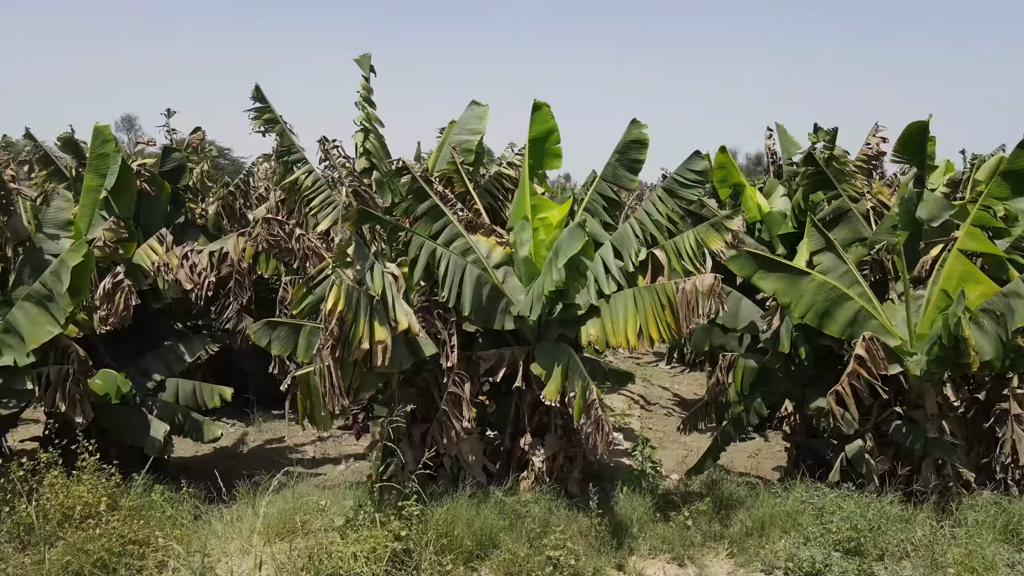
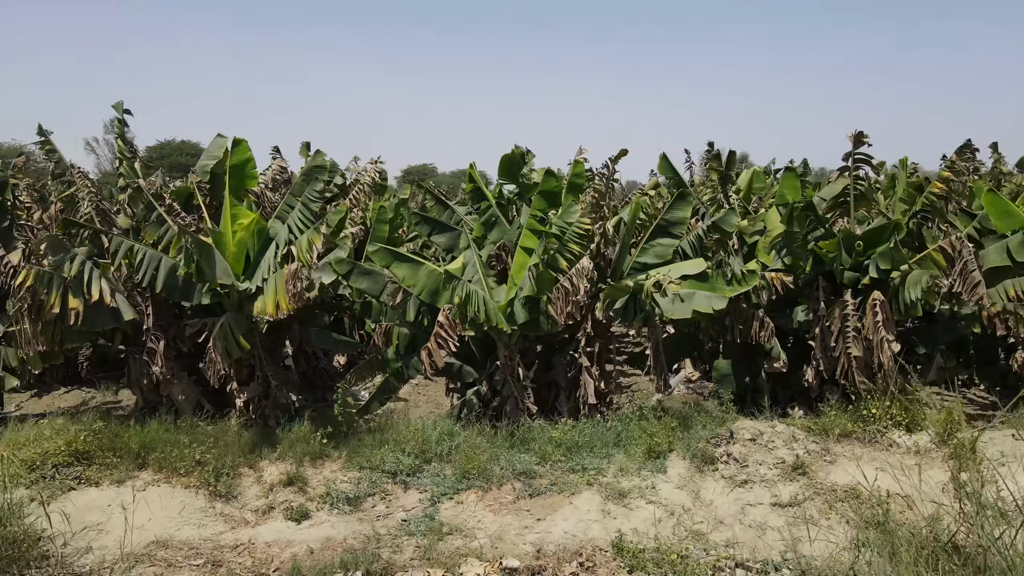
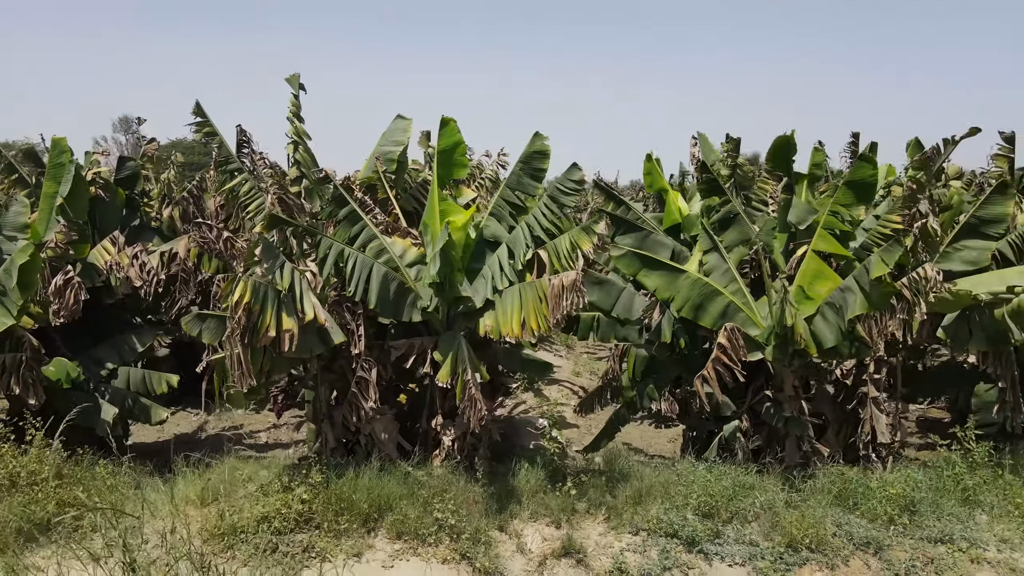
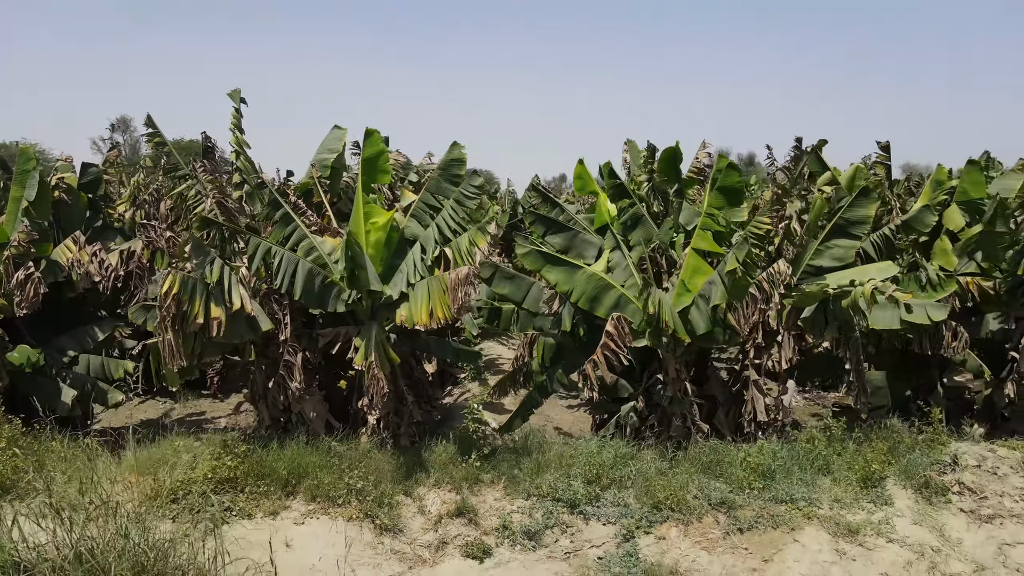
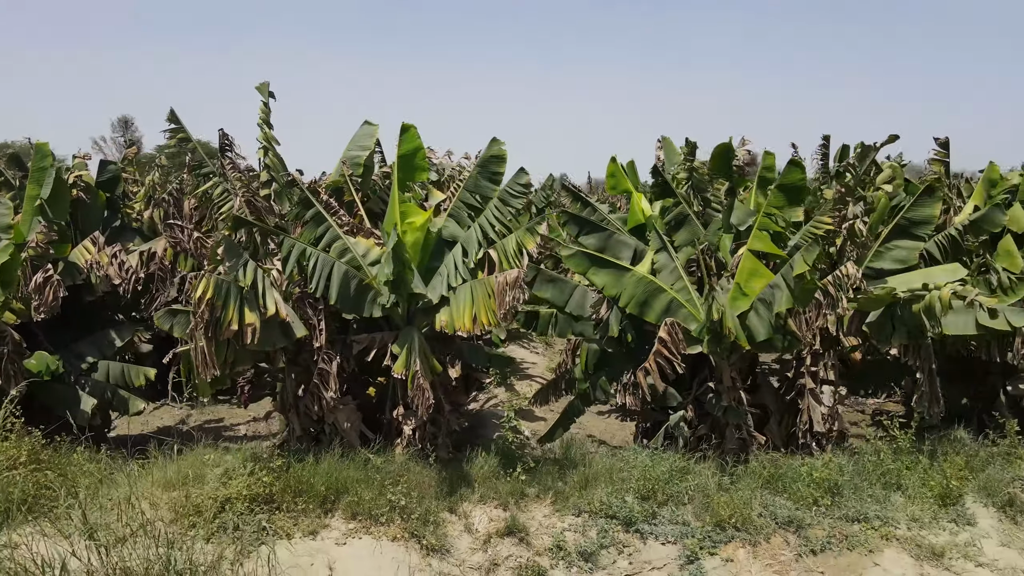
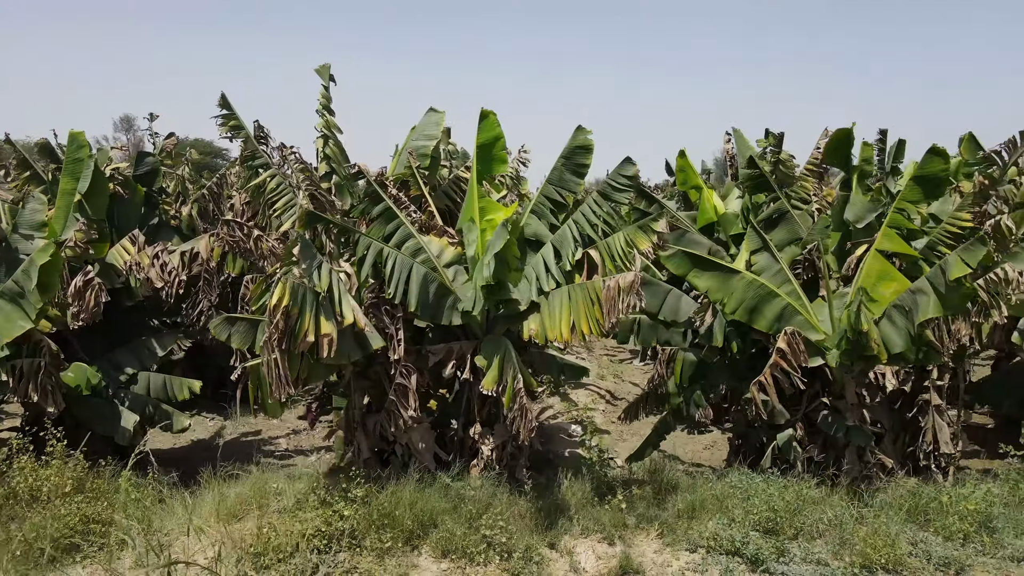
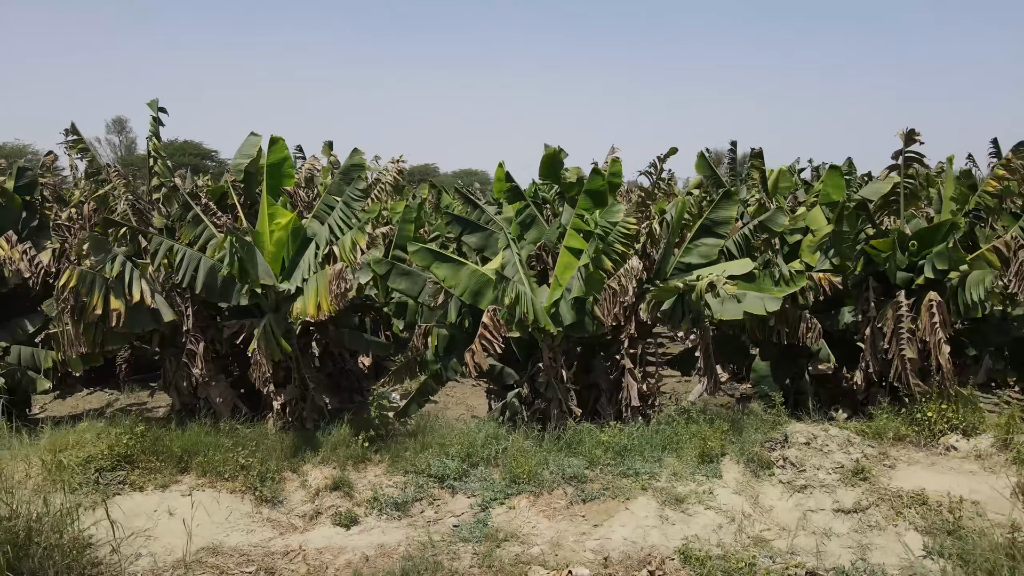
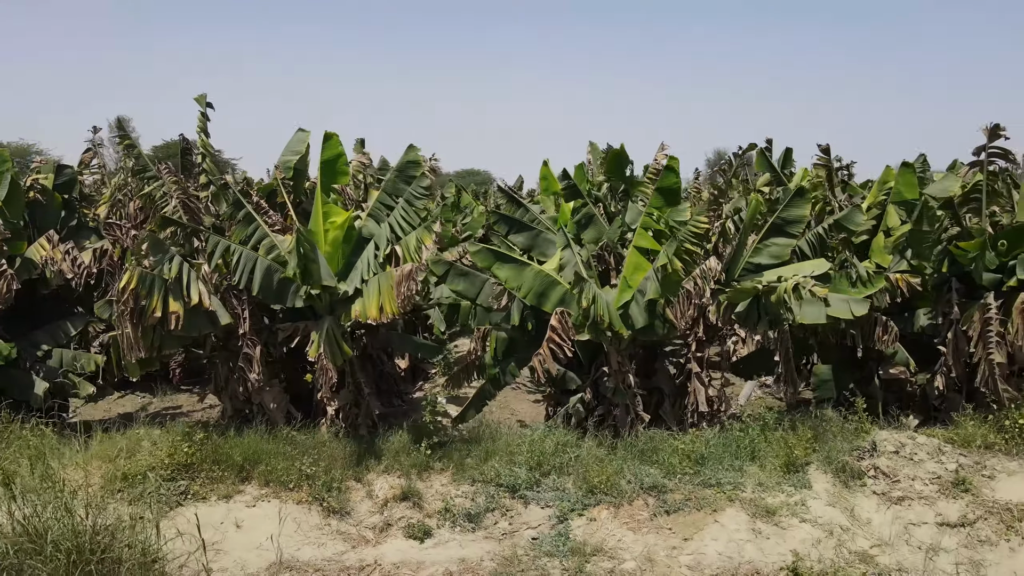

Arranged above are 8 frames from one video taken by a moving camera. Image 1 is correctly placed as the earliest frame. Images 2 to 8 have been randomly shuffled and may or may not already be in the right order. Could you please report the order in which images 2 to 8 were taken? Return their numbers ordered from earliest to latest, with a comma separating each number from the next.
6, 3, 5, 4, 8, 7, 2
